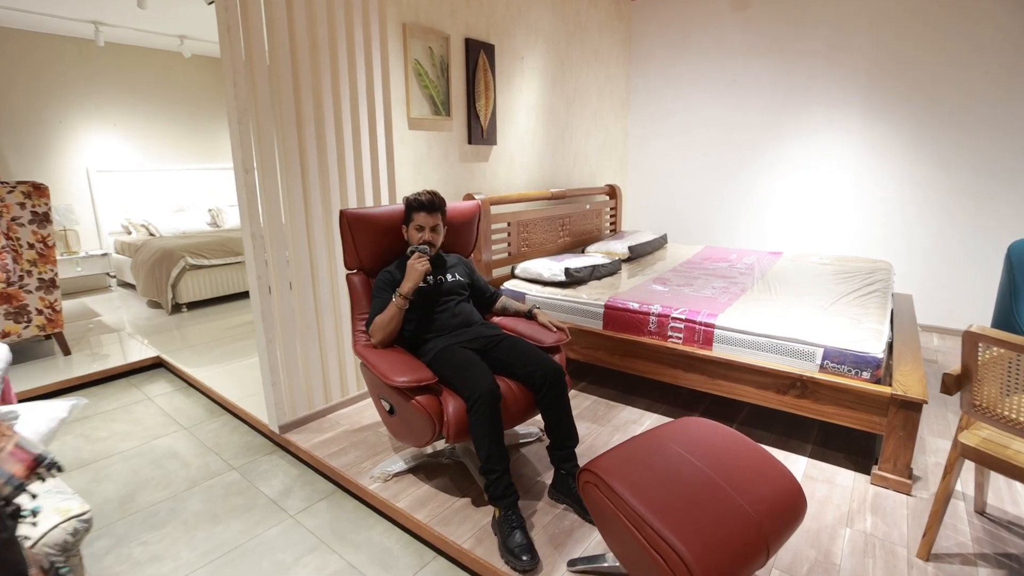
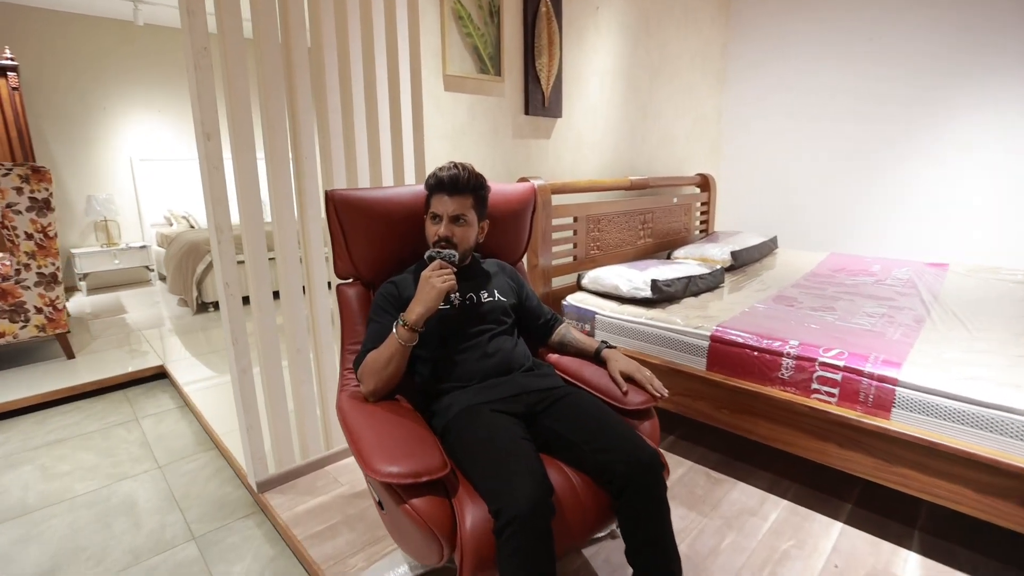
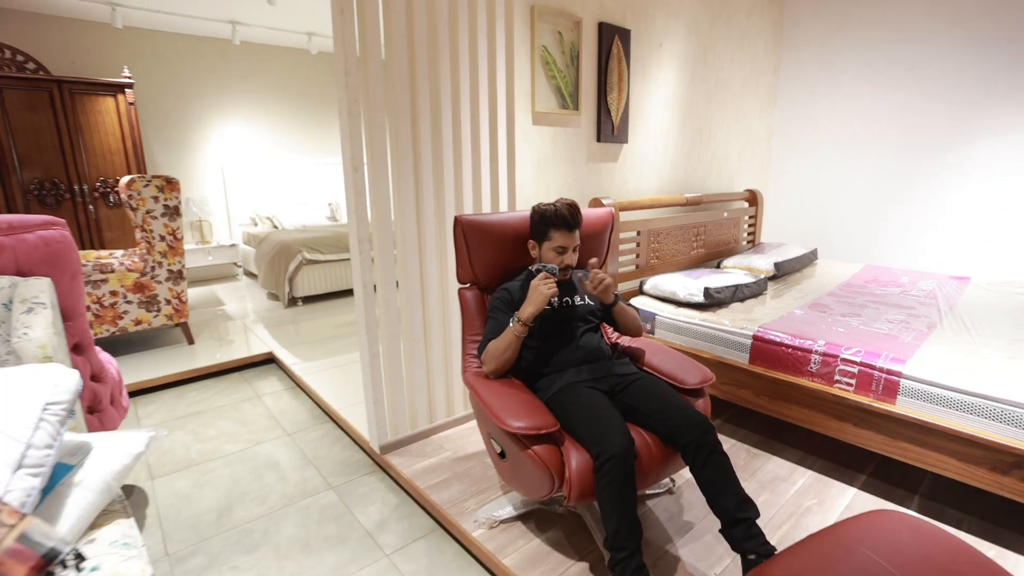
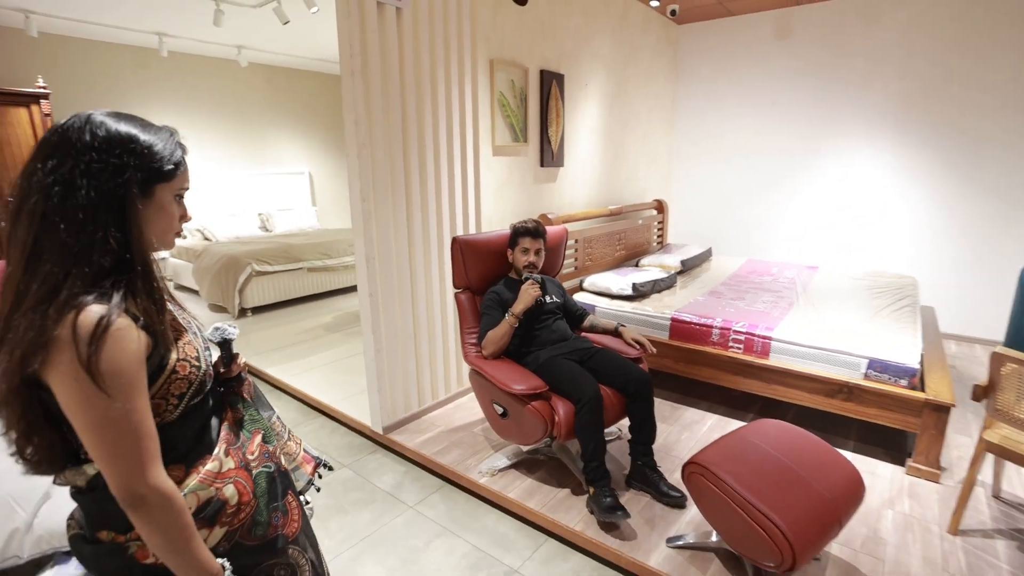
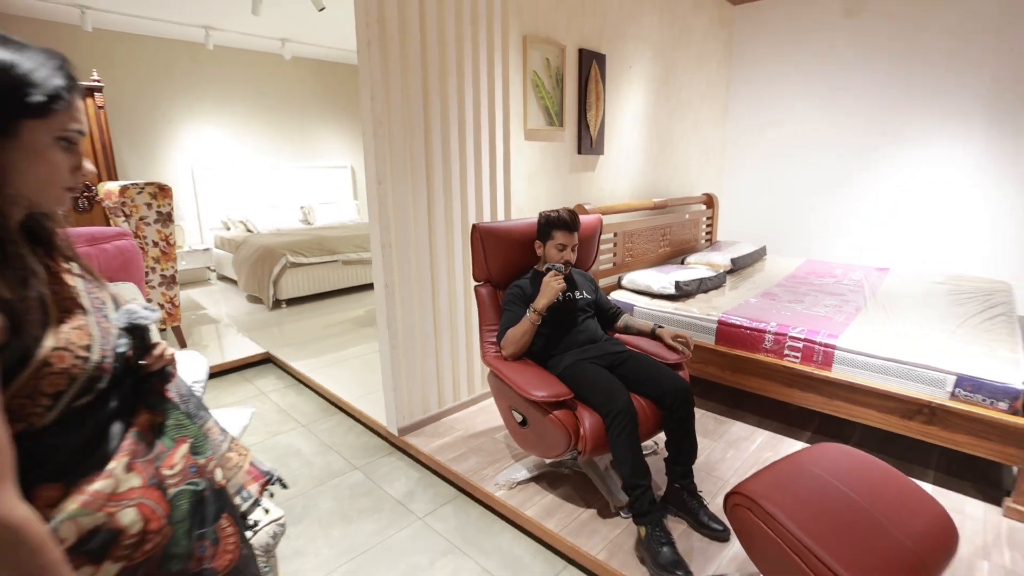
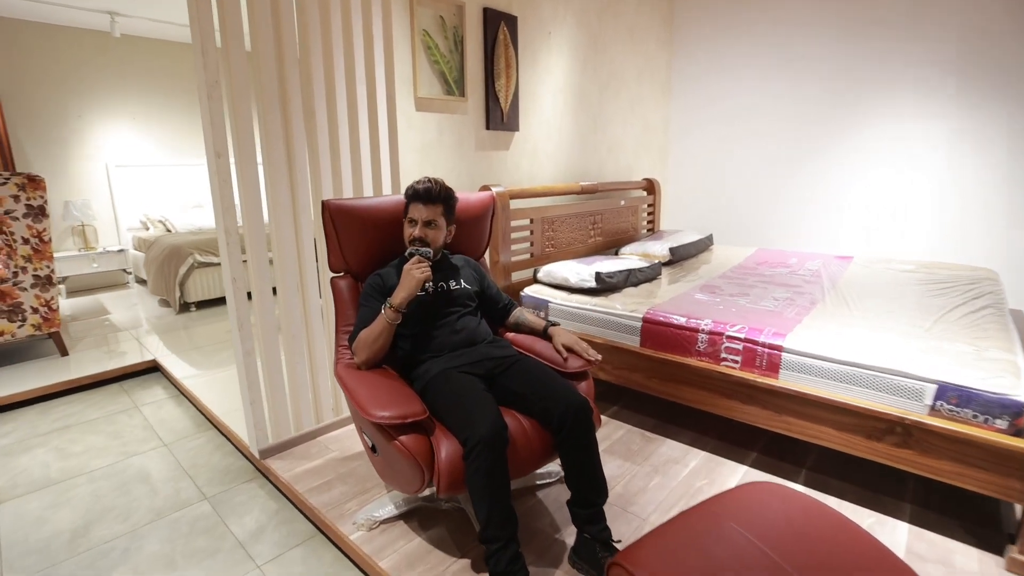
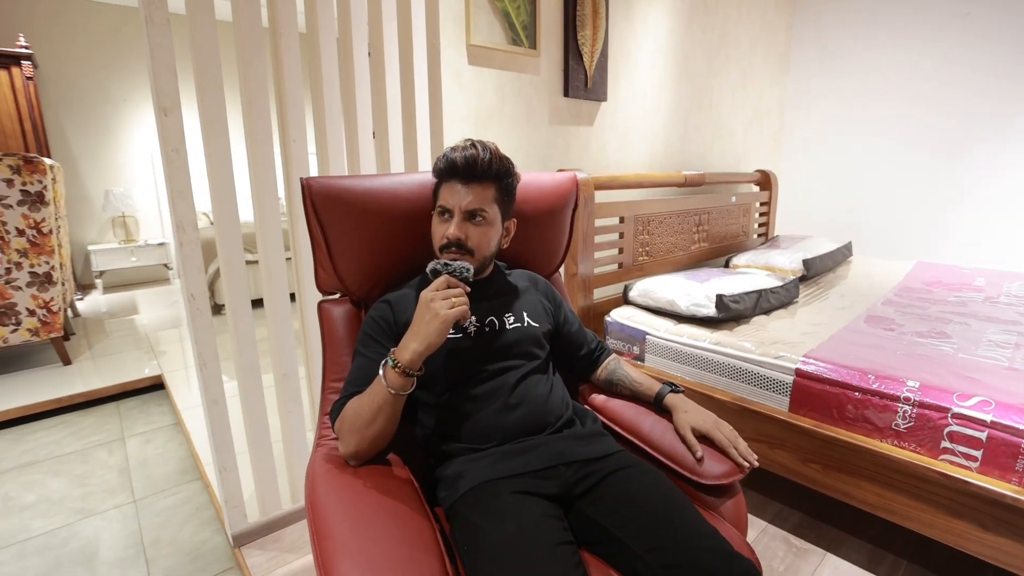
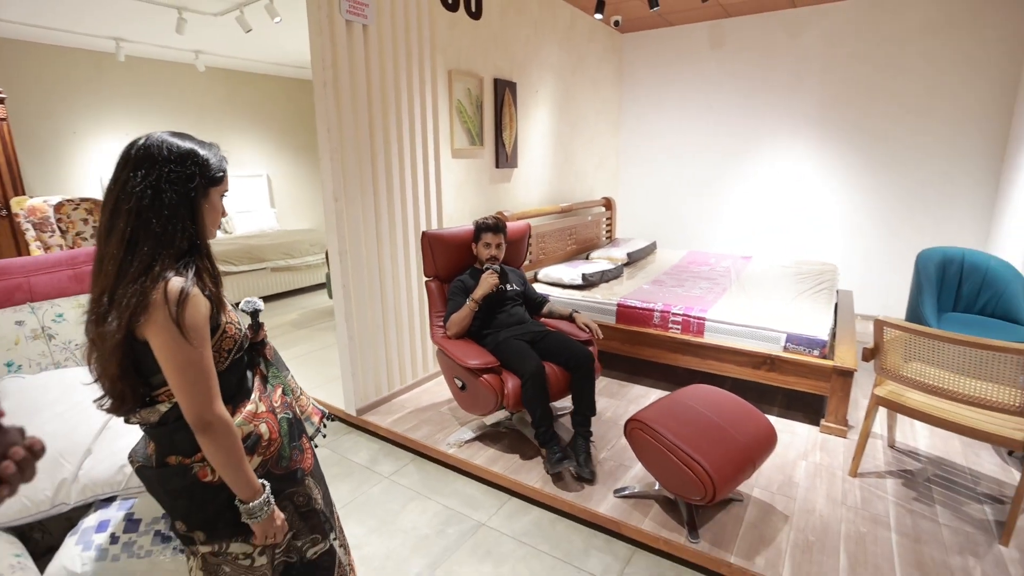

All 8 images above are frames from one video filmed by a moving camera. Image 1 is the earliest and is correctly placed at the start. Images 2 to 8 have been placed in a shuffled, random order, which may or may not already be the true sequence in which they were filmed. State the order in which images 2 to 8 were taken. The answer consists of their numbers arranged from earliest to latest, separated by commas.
6, 2, 7, 3, 5, 4, 8
